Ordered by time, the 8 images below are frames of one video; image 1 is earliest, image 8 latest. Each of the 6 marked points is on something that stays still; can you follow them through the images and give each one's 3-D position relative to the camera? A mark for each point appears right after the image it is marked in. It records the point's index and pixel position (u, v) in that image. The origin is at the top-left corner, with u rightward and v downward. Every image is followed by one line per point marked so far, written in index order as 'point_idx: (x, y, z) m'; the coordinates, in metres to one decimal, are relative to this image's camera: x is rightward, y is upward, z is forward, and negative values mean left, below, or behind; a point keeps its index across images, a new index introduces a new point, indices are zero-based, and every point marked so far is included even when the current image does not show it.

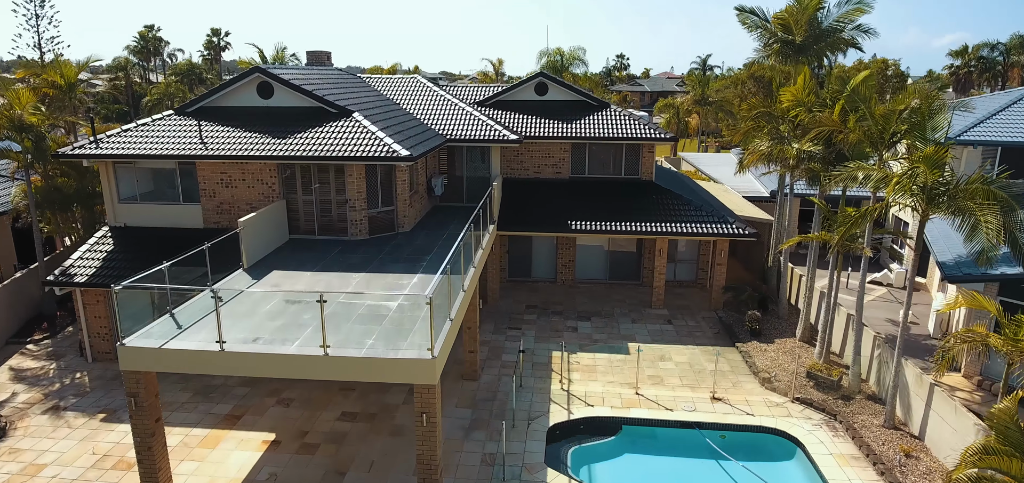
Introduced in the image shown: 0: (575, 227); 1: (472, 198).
0: (+1.6, +0.4, +15.5) m
1: (-1.1, +1.2, +16.8) m
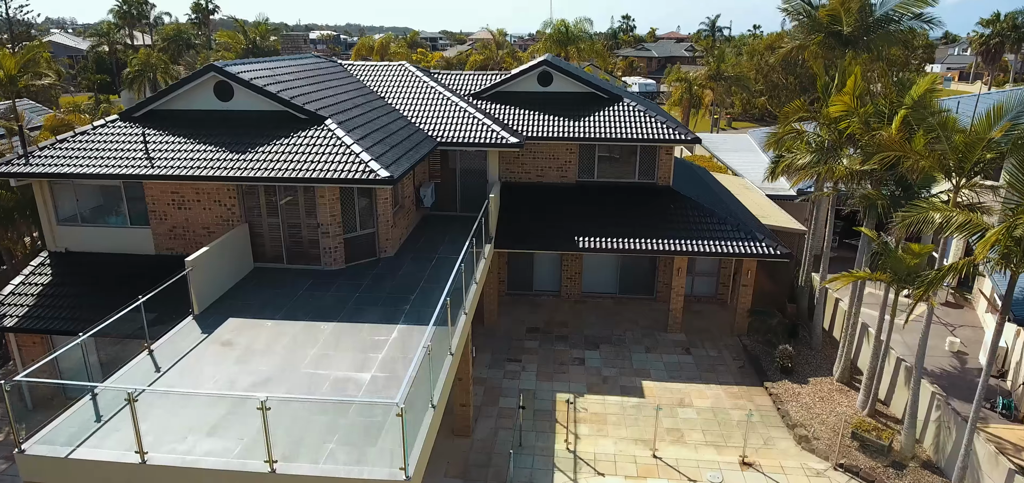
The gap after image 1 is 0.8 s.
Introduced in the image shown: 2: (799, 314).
0: (+1.5, -0.1, +13.7) m
1: (-1.1, +0.8, +15.0) m
2: (+6.7, -1.7, +14.6) m
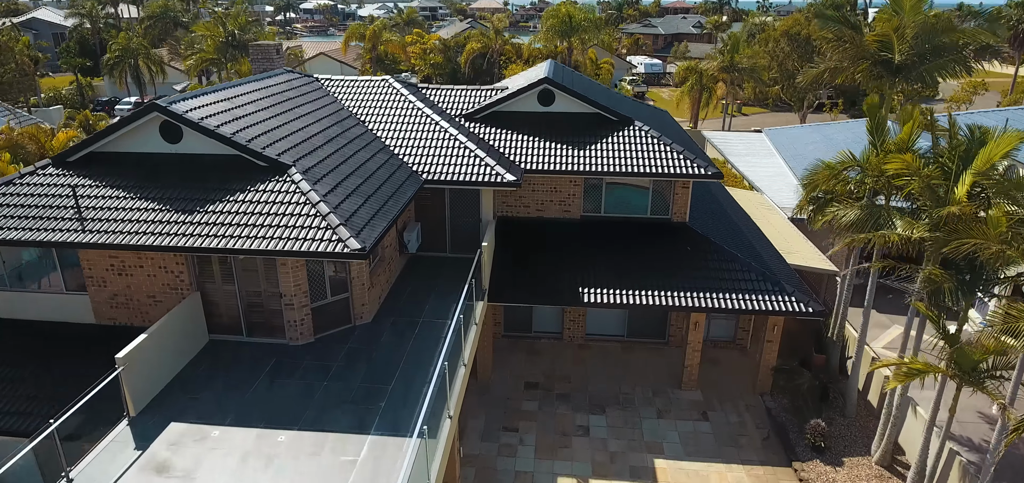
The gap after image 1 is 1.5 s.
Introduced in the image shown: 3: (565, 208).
0: (+1.5, -1.1, +12.1) m
1: (-1.2, -0.1, +13.3) m
2: (+6.6, -2.7, +13.1) m
3: (+1.2, +0.7, +13.8) m
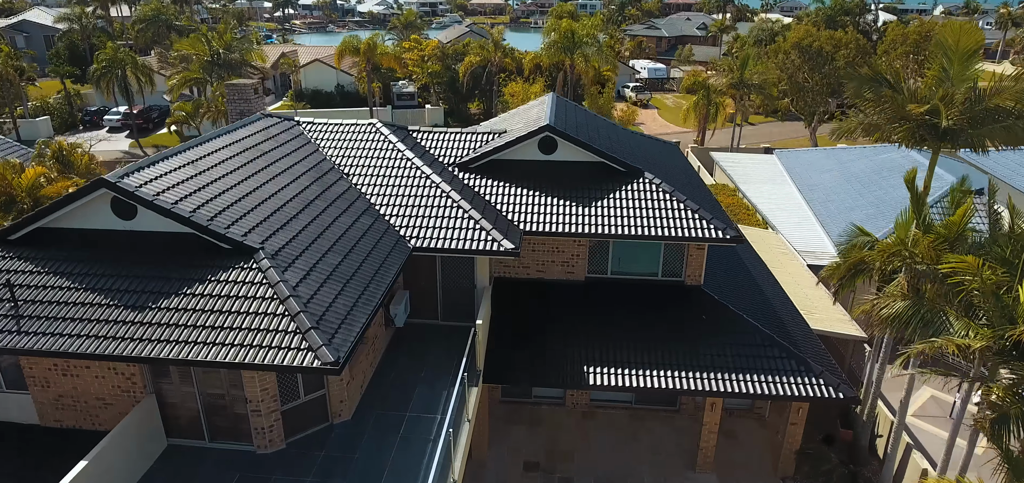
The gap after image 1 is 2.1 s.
0: (+1.4, -2.4, +10.9) m
1: (-1.2, -1.4, +12.2) m
2: (+6.5, -4.0, +11.9) m
3: (+1.1, -0.5, +12.7) m
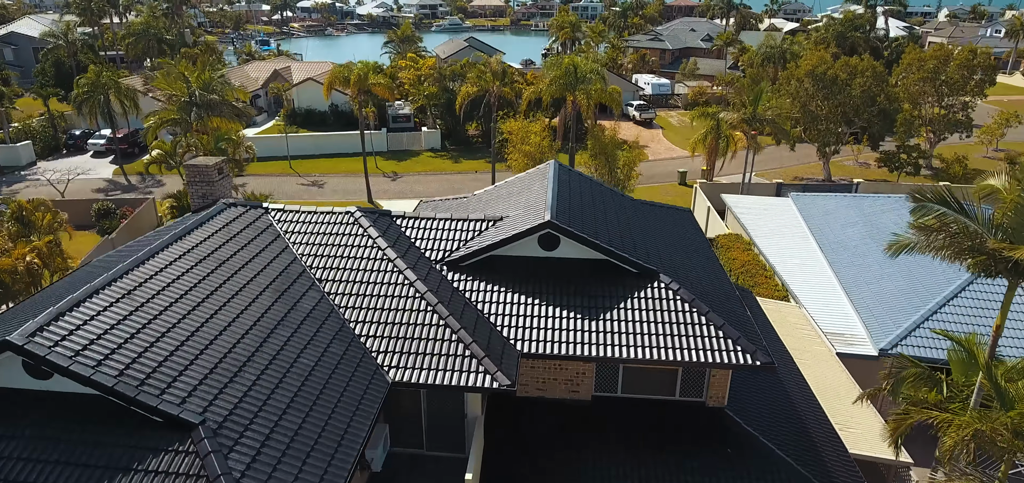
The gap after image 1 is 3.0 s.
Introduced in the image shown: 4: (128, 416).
0: (+1.4, -4.4, +9.3) m
1: (-1.3, -3.4, +10.6) m
2: (+6.5, -6.0, +10.3) m
3: (+1.1, -2.6, +11.1) m
4: (-4.5, -2.1, +7.5) m
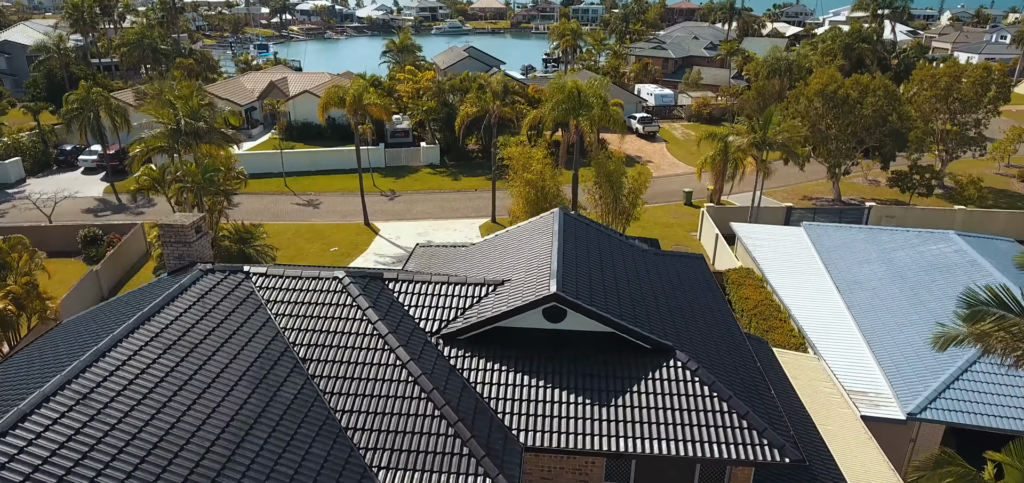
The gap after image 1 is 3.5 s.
0: (+1.4, -5.6, +8.4) m
1: (-1.2, -4.6, +9.6) m
2: (+6.5, -7.2, +9.4) m
3: (+1.1, -3.8, +10.1) m
4: (-4.5, -3.3, +6.5) m
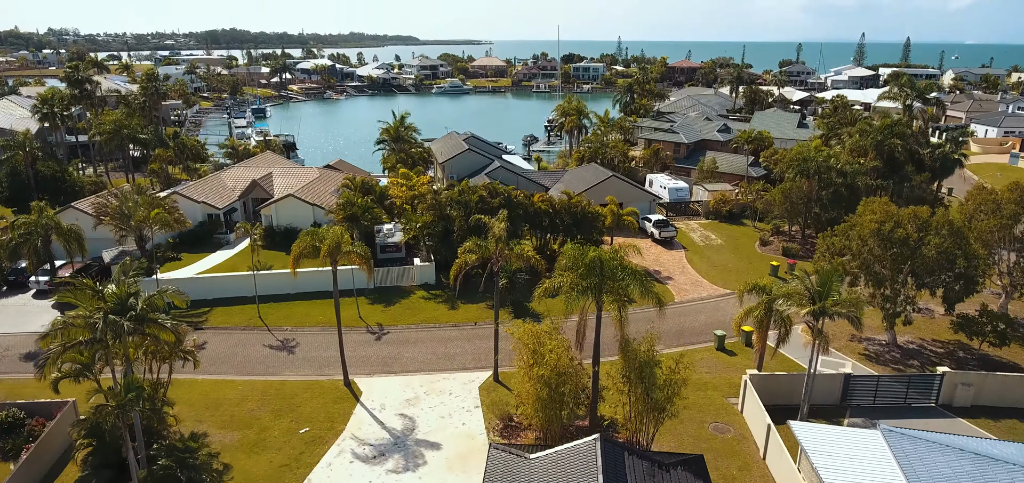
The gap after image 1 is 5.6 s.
0: (+1.6, -11.0, +3.3) m
1: (-1.0, -10.1, +4.6) m
2: (+6.7, -12.7, +4.1) m
3: (+1.3, -9.3, +5.1) m
4: (-4.3, -8.6, +1.6) m
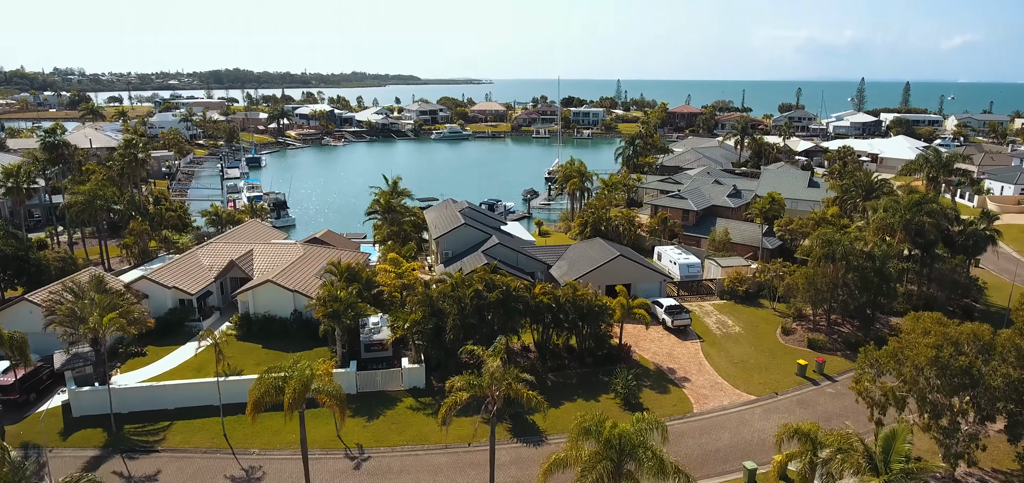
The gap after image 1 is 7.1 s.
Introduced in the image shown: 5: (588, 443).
0: (+1.6, -14.4, -1.0) m
1: (-1.0, -13.6, +0.3) m
2: (+6.7, -16.1, -0.3) m
3: (+1.3, -12.8, +0.9) m
4: (-4.3, -11.9, -2.6) m
5: (+2.0, -5.1, +16.5) m
